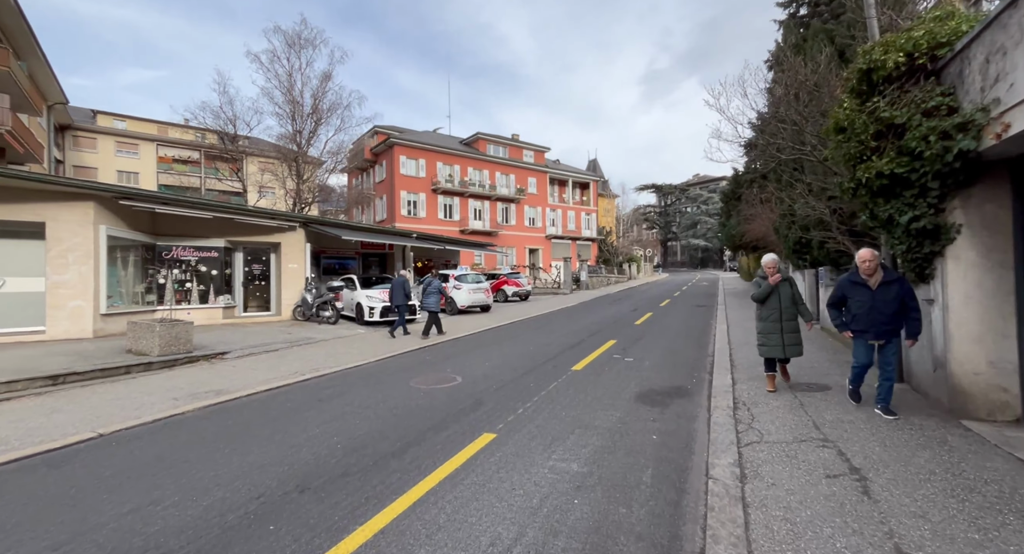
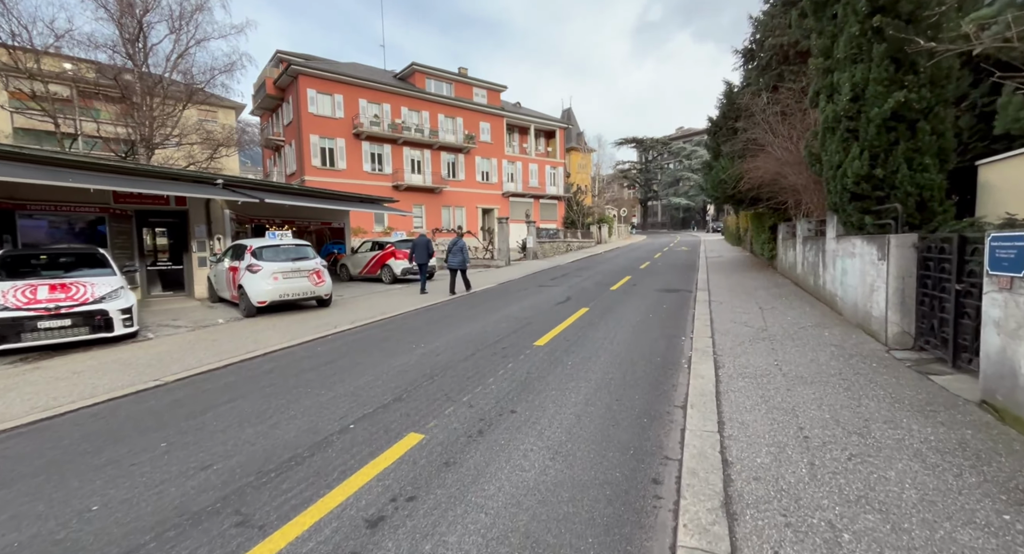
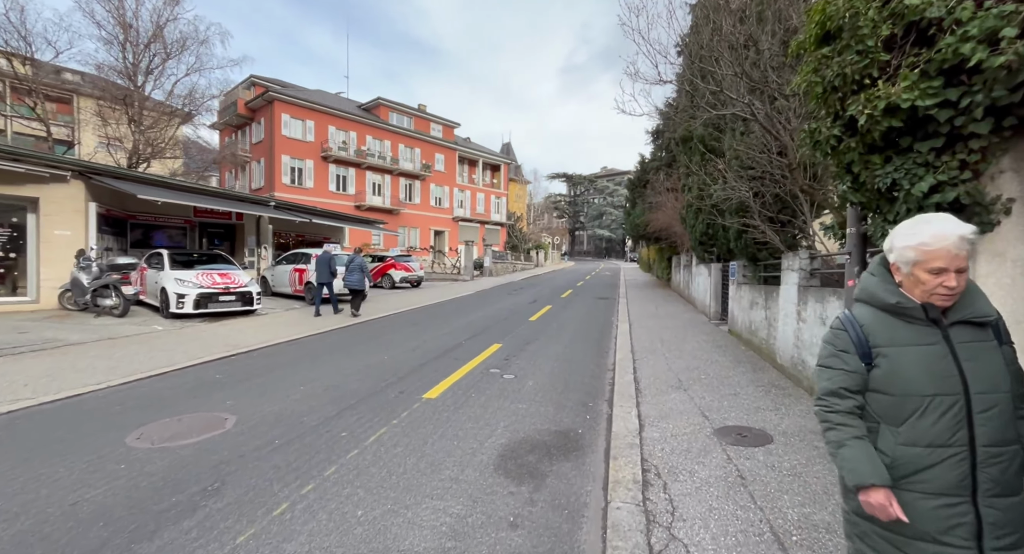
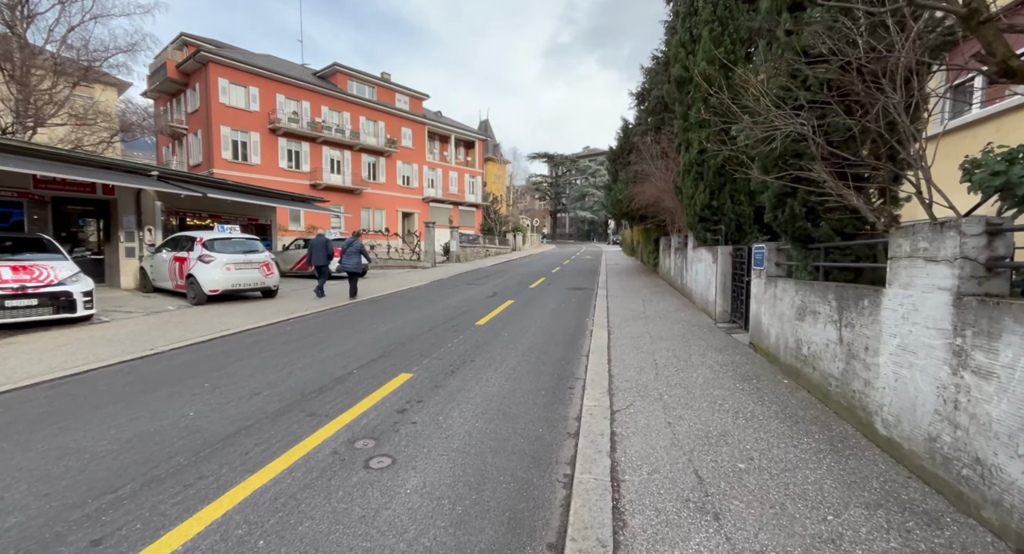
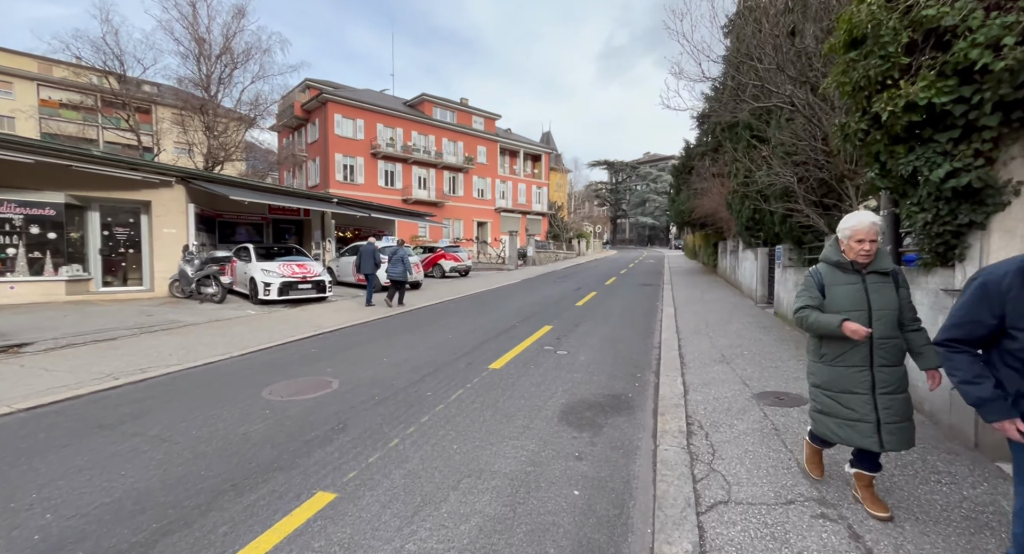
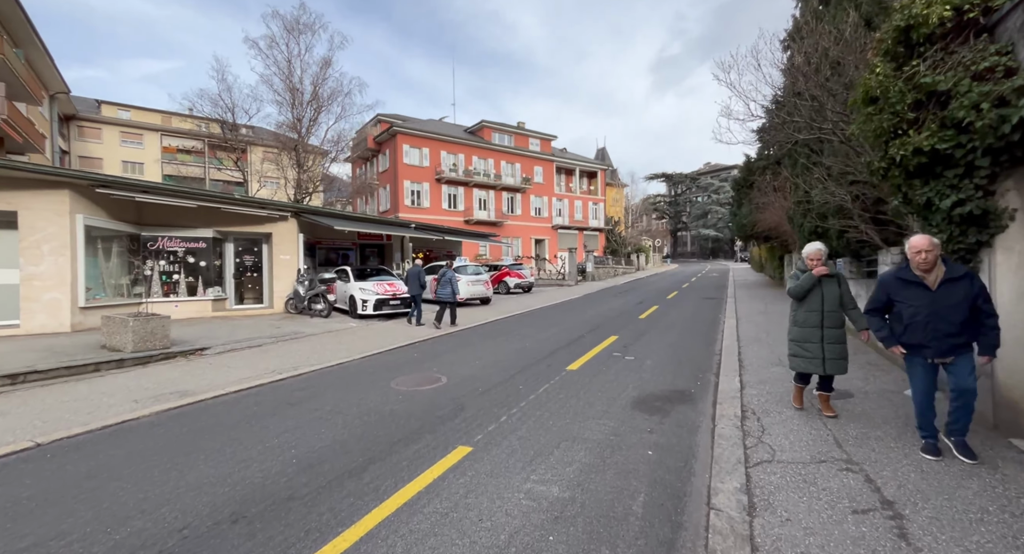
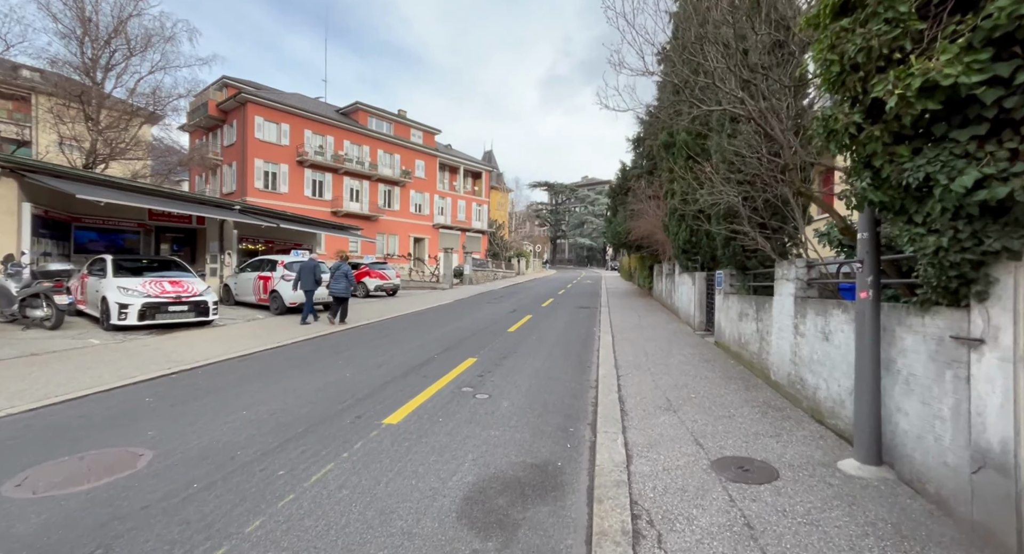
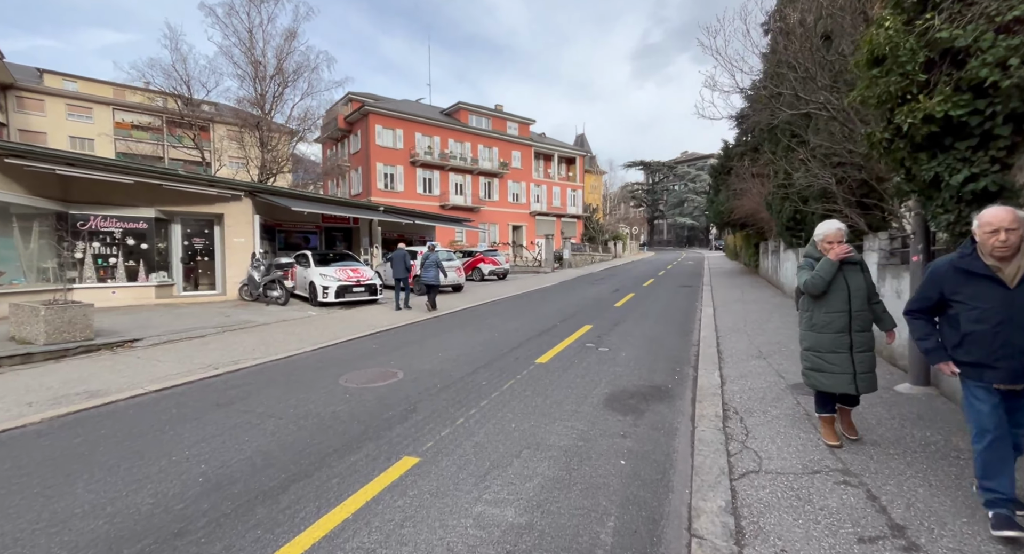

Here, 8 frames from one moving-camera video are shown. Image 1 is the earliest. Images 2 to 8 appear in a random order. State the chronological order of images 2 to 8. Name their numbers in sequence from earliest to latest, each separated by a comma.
6, 8, 5, 3, 7, 4, 2
